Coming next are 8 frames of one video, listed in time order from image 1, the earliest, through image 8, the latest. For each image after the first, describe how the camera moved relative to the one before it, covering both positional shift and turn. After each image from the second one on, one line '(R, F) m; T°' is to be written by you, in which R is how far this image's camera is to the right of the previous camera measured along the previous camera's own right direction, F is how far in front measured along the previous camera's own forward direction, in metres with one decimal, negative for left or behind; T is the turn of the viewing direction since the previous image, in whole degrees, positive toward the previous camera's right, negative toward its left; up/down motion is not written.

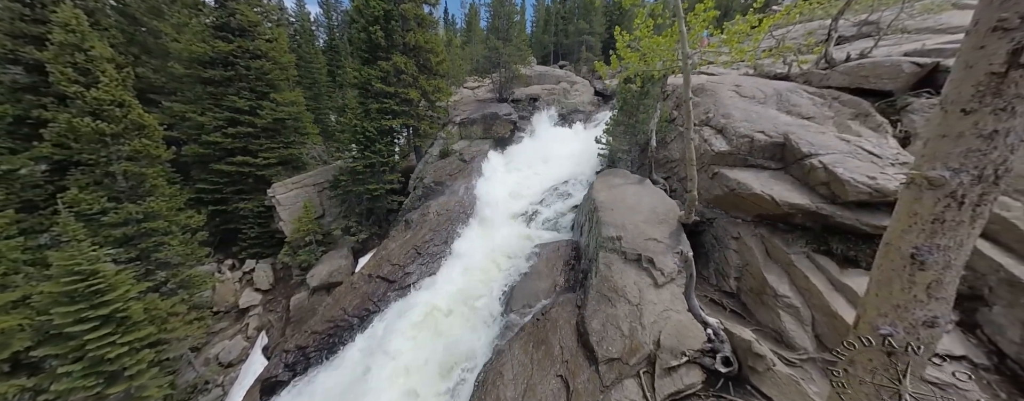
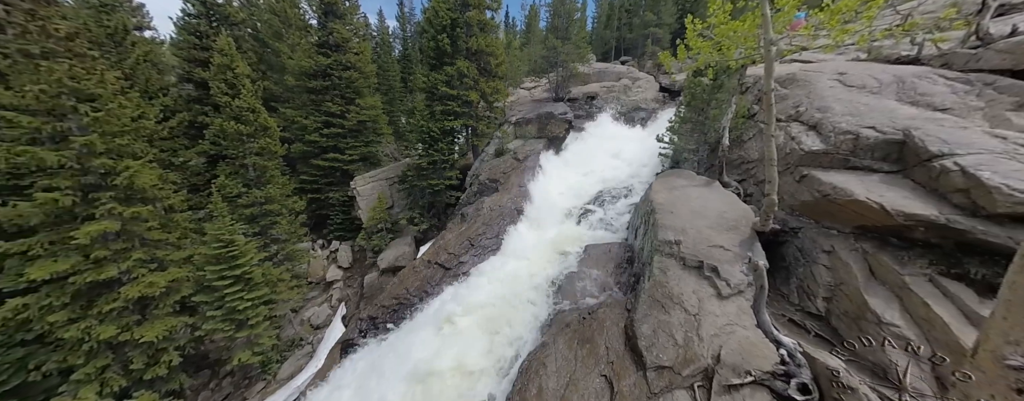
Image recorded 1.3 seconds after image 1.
(+0.2, -0.2) m; -11°
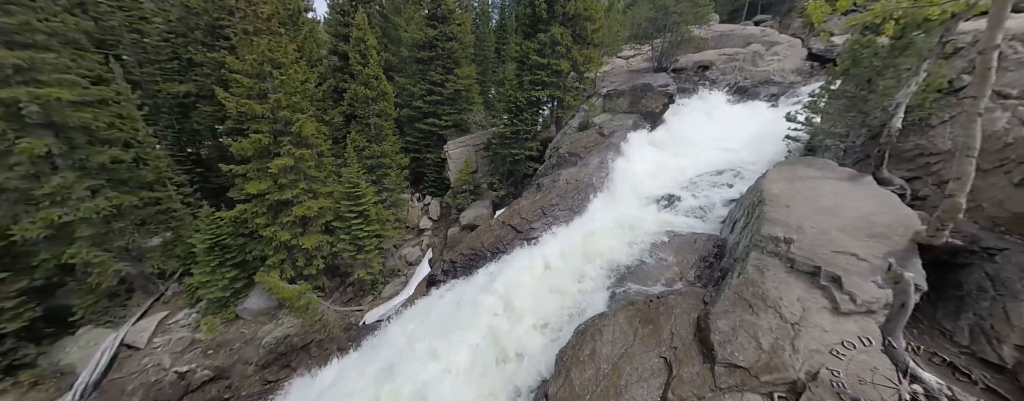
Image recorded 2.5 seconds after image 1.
(+0.5, -0.2) m; -17°
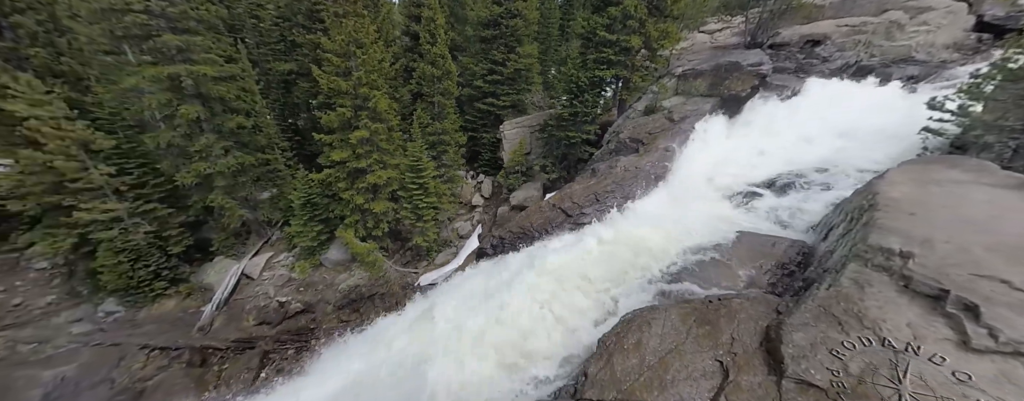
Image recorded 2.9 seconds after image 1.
(+0.3, 0.0) m; -11°
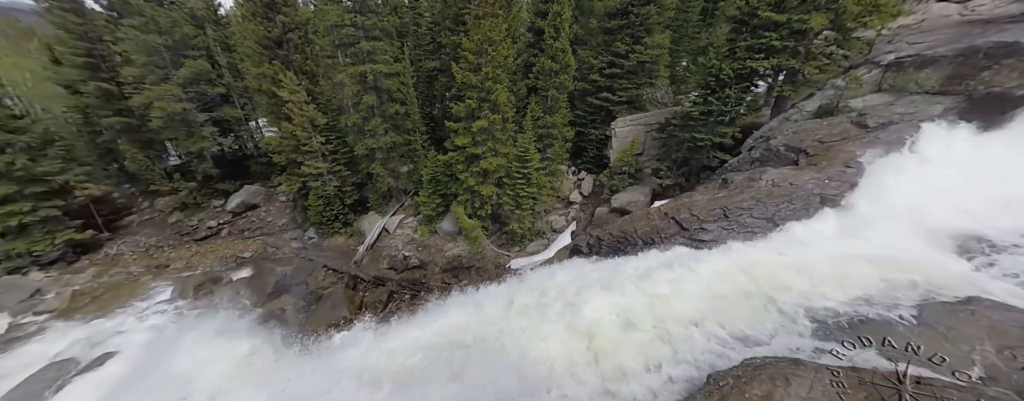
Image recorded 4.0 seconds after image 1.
(+0.5, 0.0) m; -21°
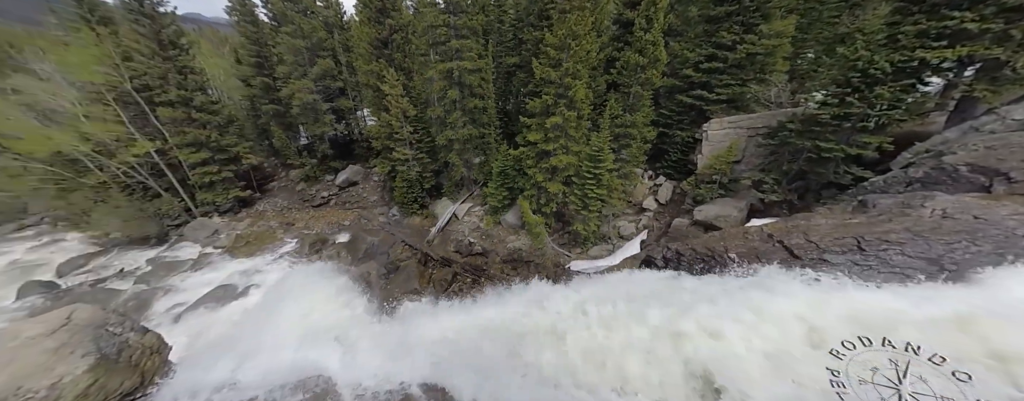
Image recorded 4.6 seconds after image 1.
(+0.3, +0.1) m; -14°
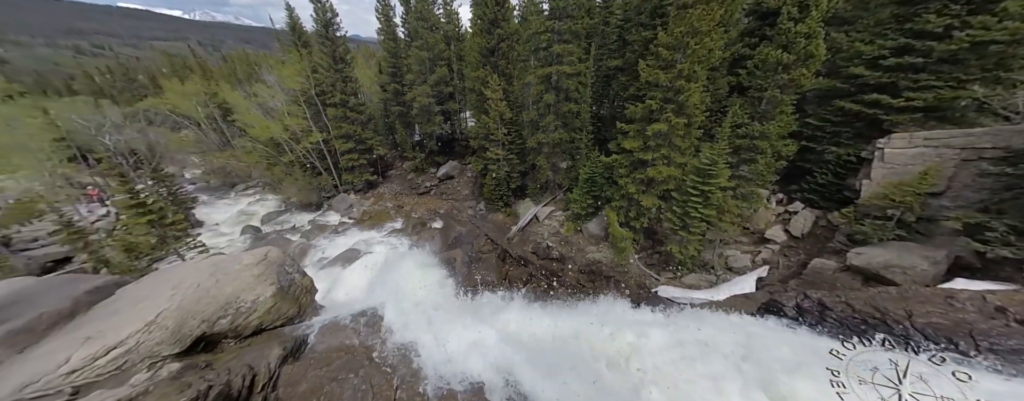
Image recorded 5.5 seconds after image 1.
(+0.5, +0.1) m; -18°
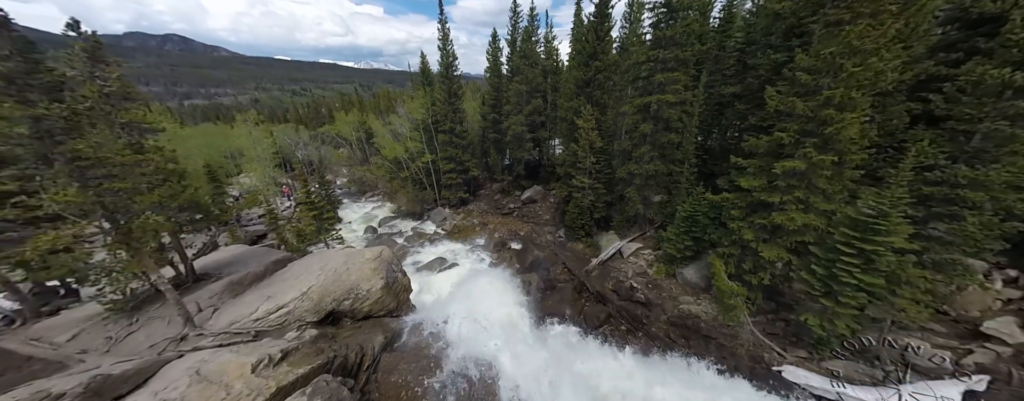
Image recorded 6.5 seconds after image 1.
(+0.6, +0.1) m; -18°
